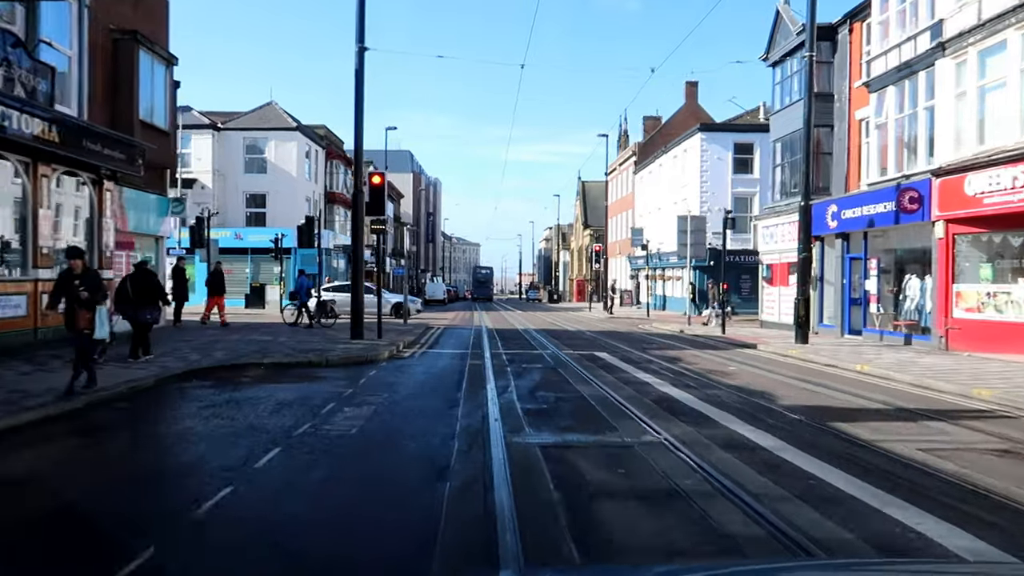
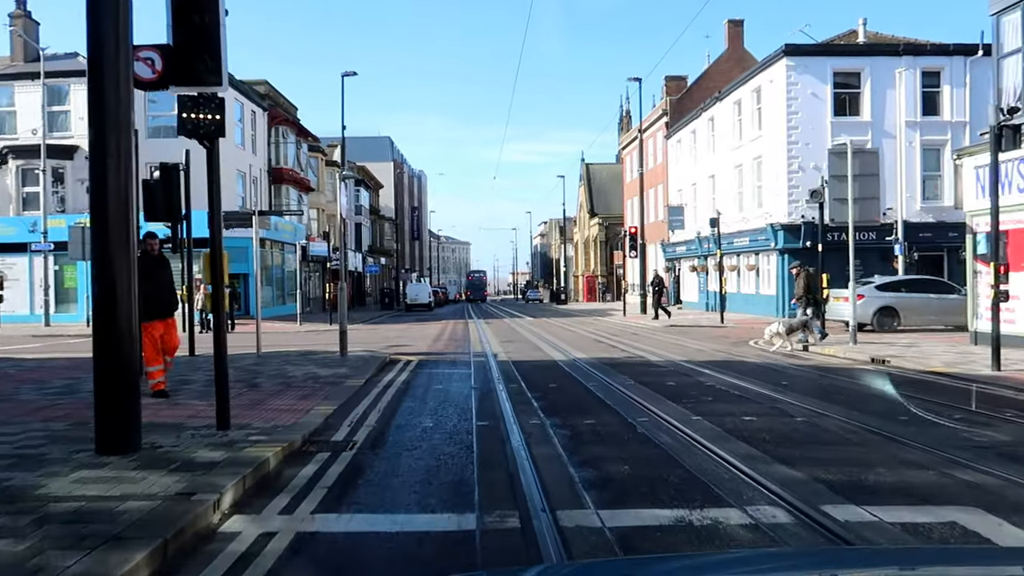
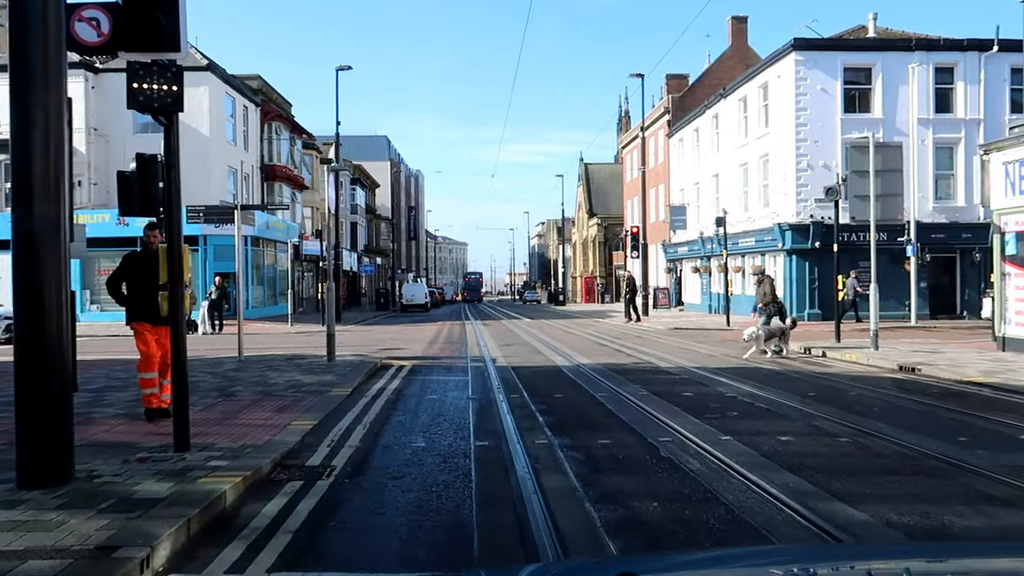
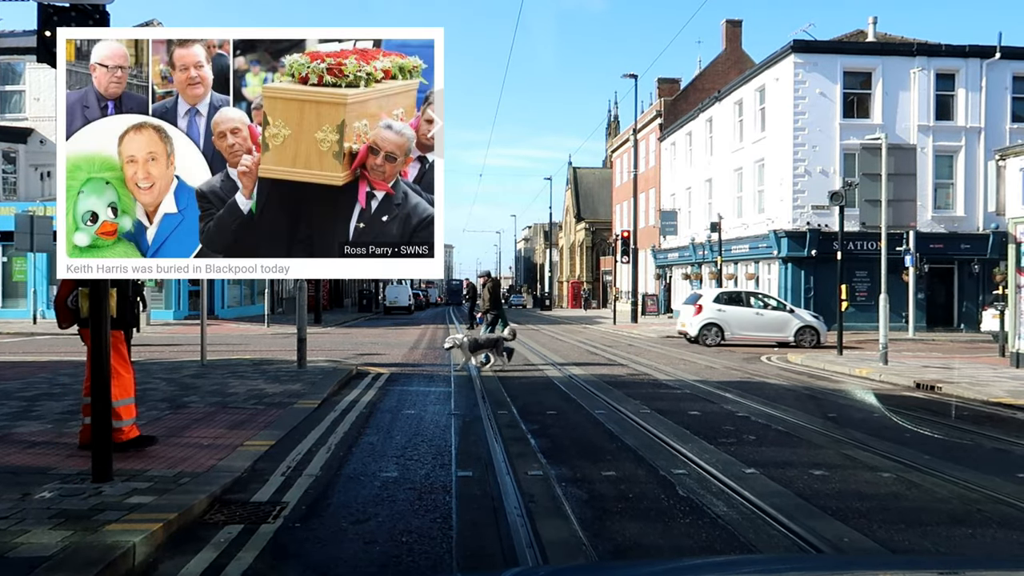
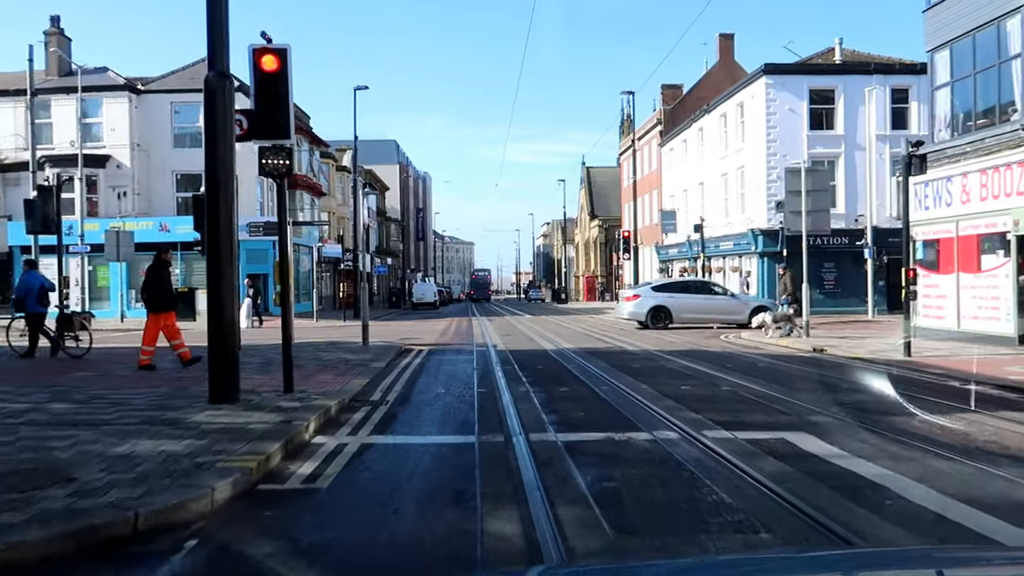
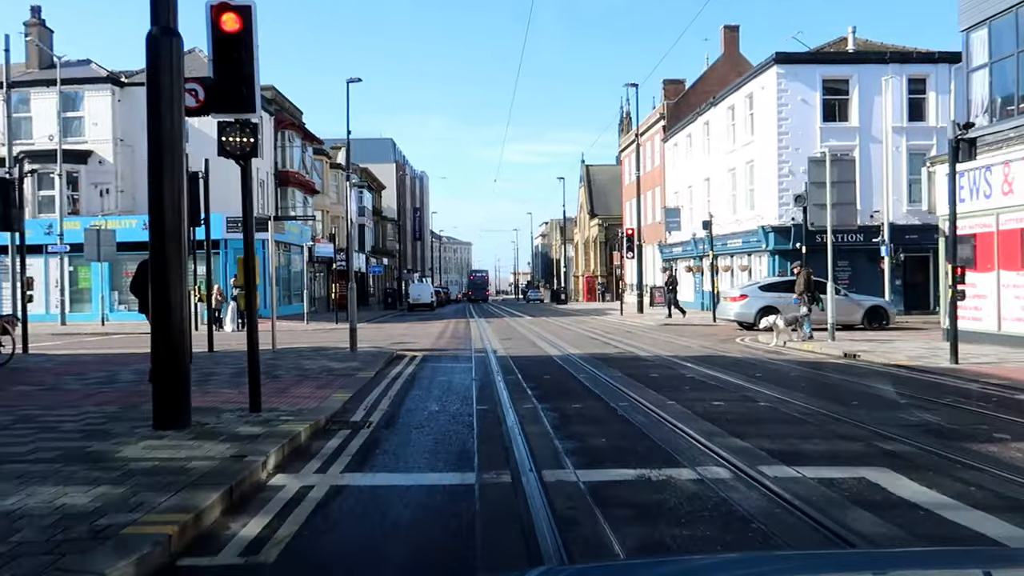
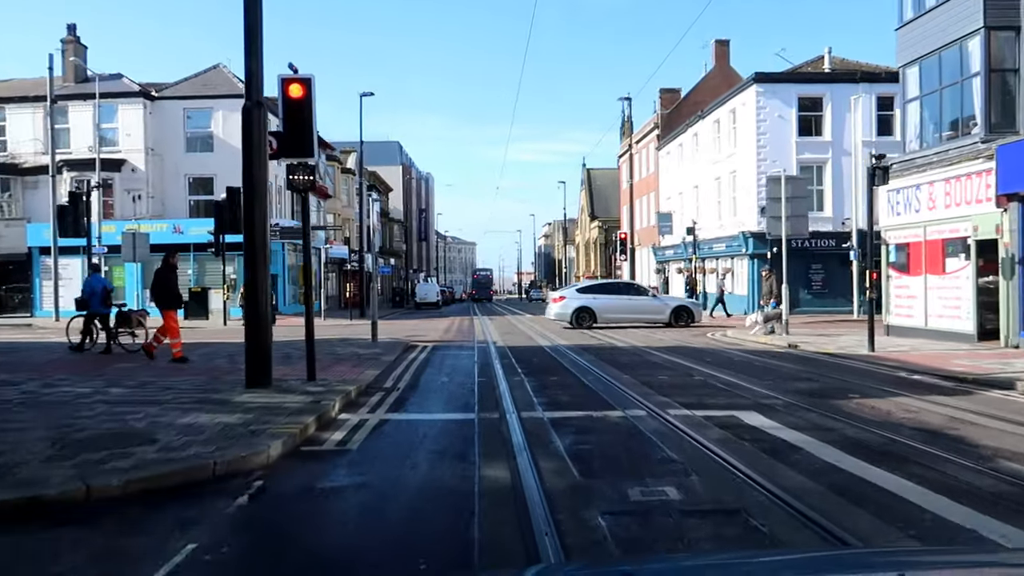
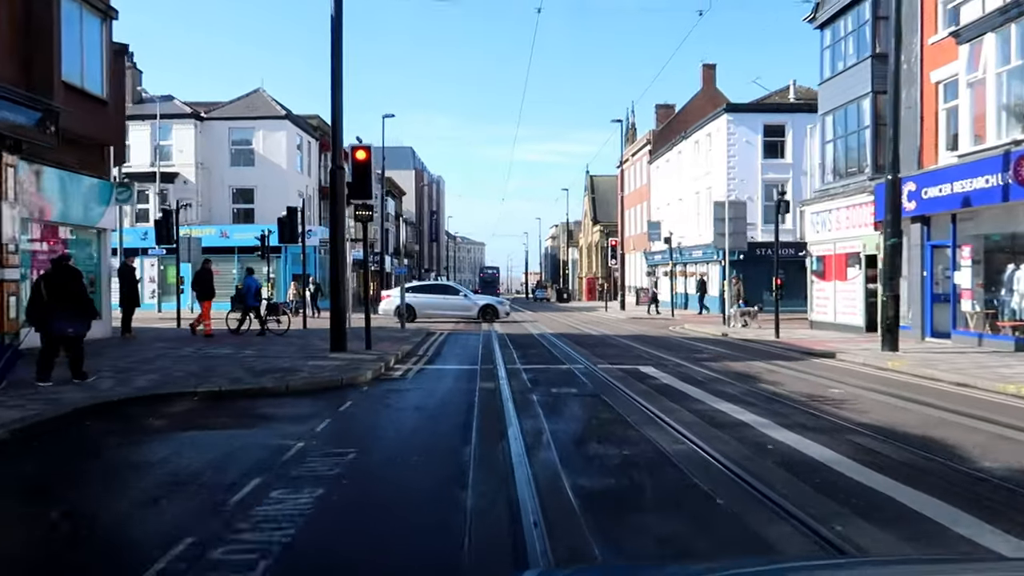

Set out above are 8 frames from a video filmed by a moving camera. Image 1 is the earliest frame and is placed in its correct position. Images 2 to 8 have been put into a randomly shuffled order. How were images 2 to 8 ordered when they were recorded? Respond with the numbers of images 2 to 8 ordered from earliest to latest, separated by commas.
8, 7, 5, 6, 2, 3, 4
